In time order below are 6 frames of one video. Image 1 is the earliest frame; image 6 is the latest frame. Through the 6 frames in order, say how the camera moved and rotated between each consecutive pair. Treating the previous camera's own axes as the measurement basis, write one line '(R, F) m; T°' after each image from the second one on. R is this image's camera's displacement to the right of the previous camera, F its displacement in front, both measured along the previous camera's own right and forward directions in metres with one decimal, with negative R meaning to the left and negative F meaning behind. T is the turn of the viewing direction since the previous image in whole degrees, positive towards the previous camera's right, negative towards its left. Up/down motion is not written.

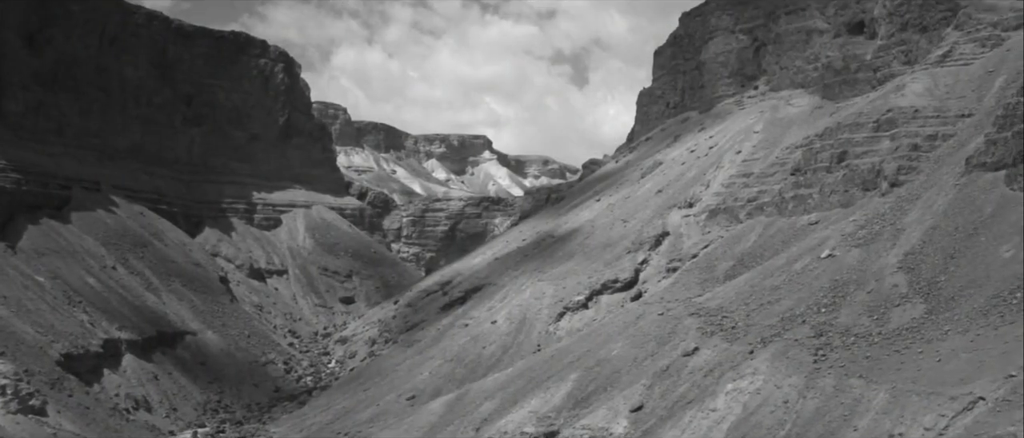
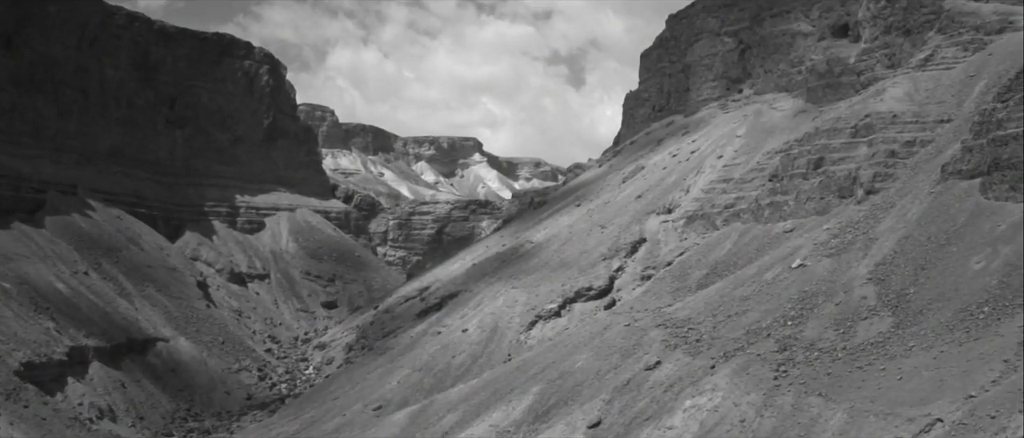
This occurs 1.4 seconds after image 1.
(+1.4, +0.9) m; 0°
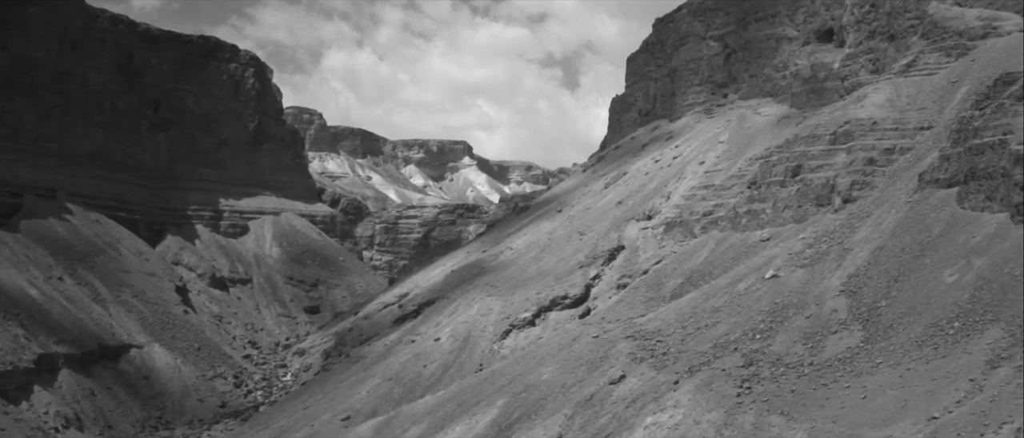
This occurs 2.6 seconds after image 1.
(+1.2, +0.8) m; 0°
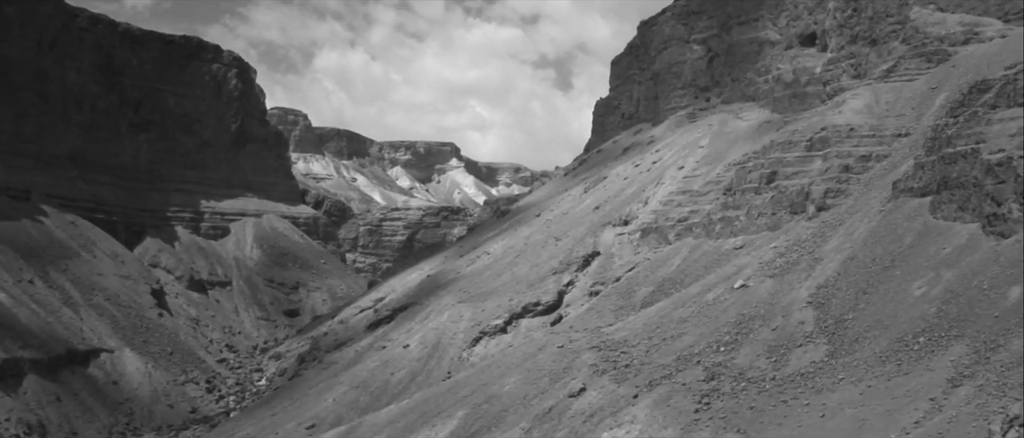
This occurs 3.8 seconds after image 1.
(+1.2, +0.8) m; 0°
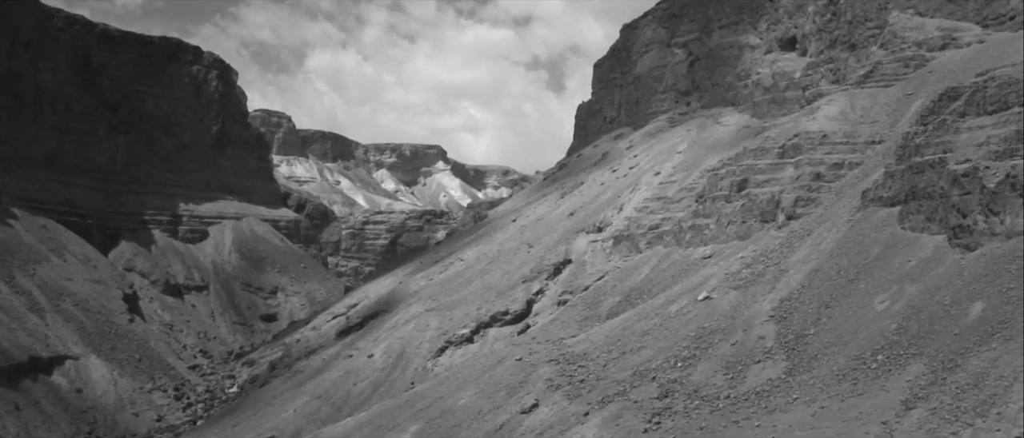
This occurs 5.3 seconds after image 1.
(+1.4, +0.9) m; 0°
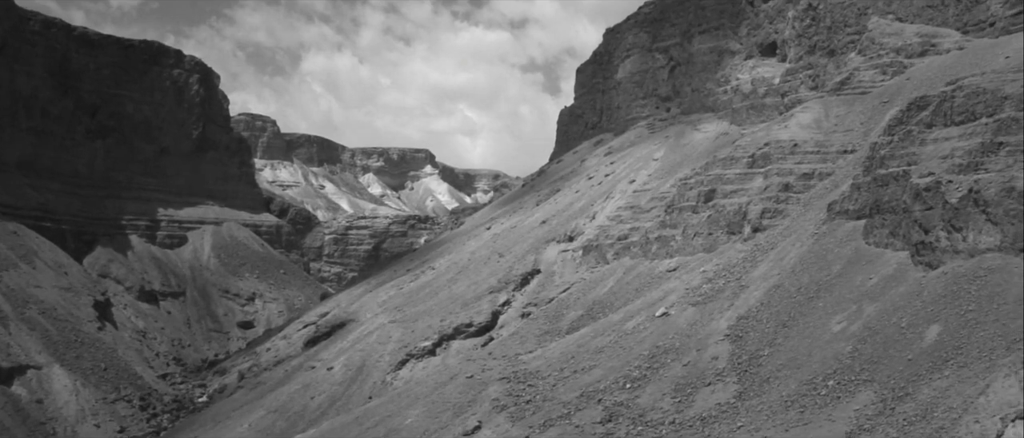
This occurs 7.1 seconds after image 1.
(+1.7, +1.2) m; 0°
